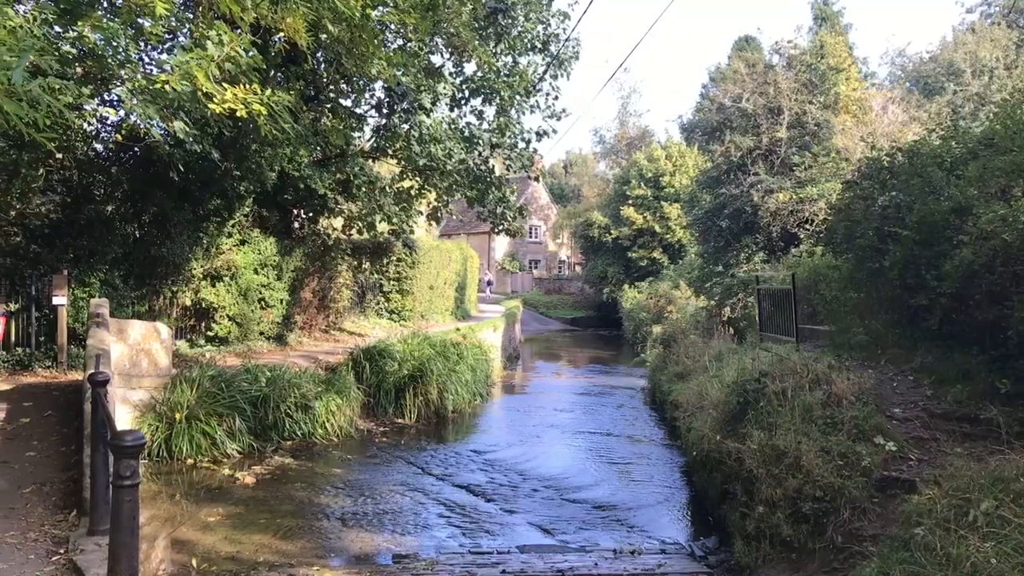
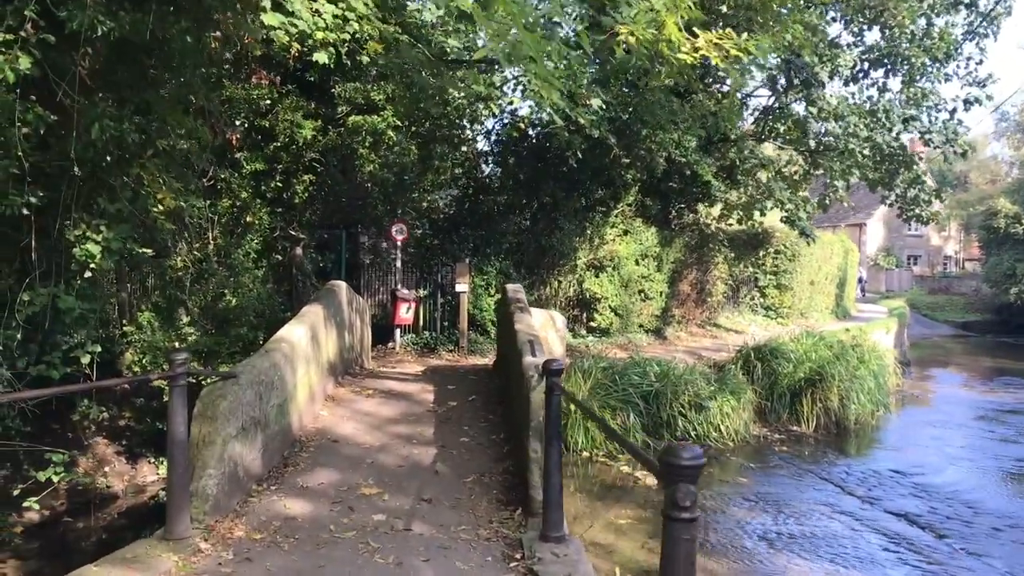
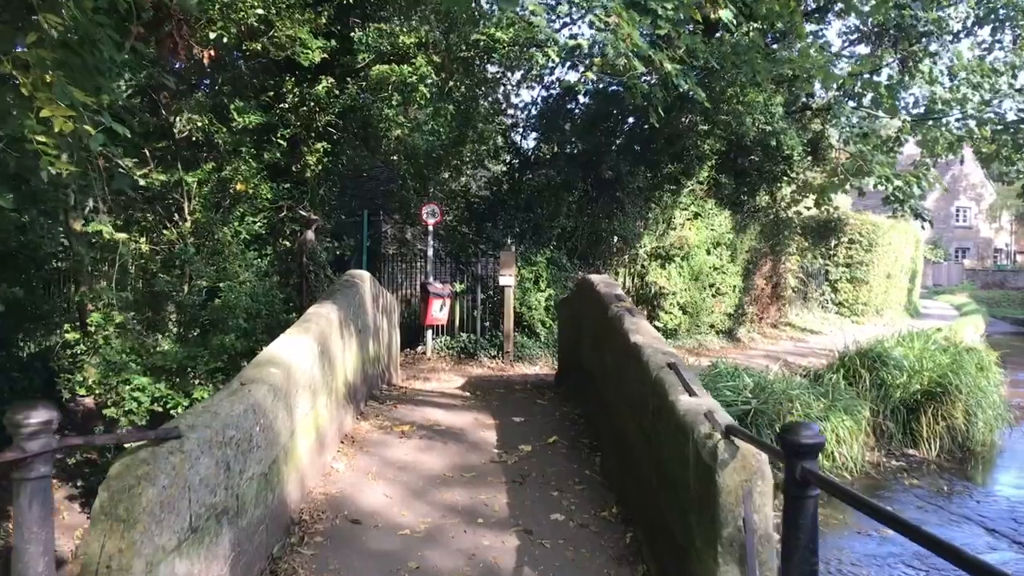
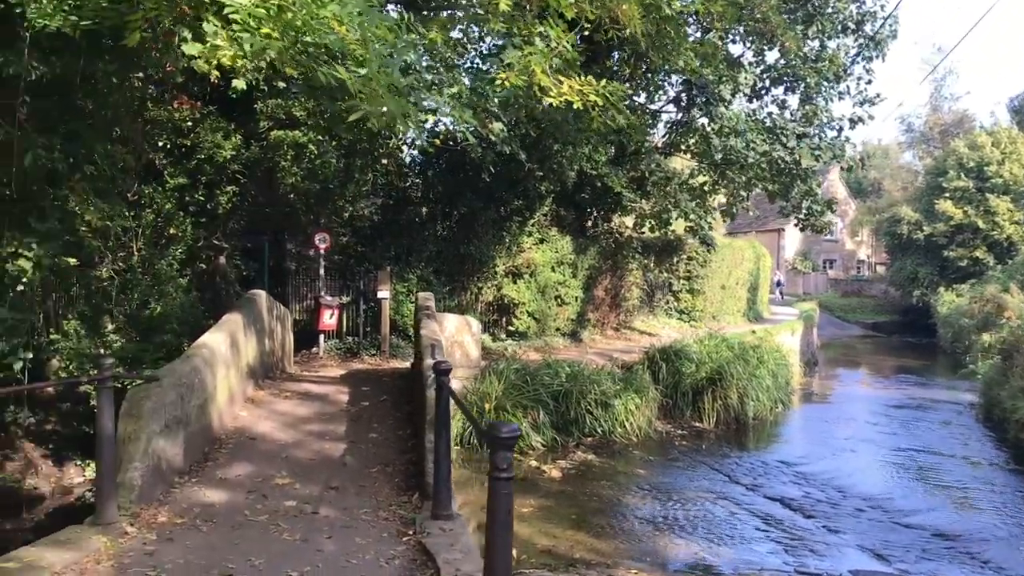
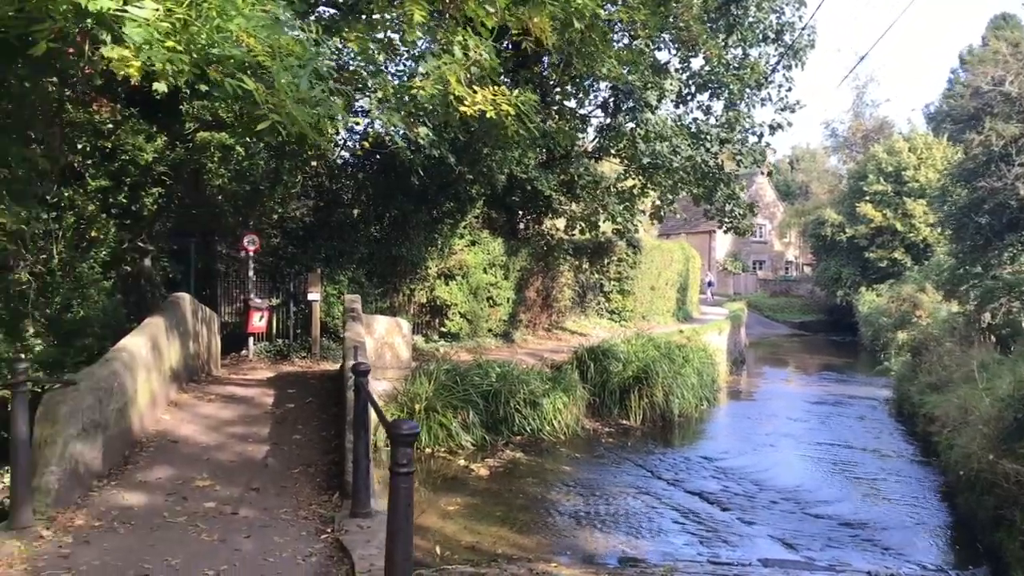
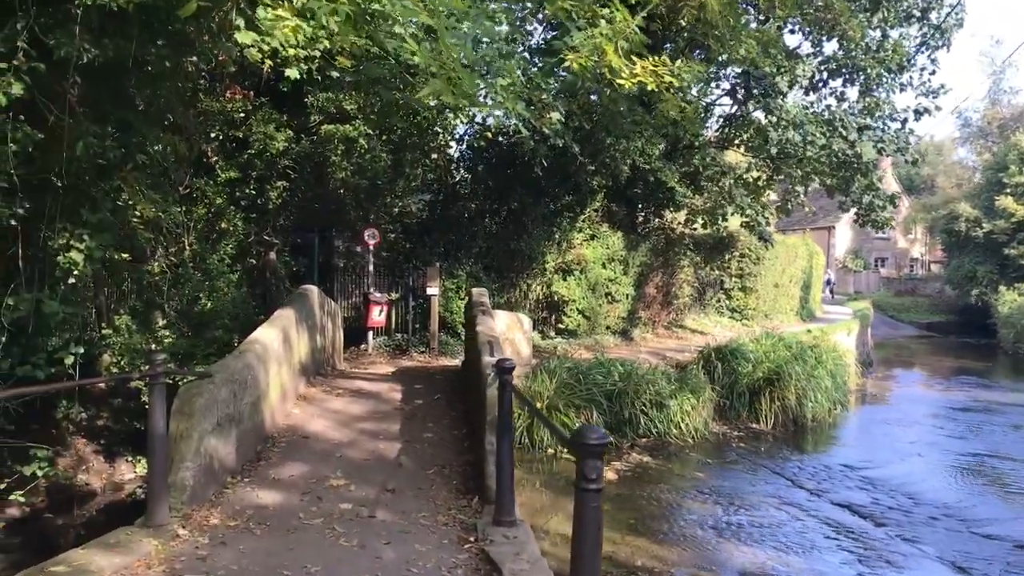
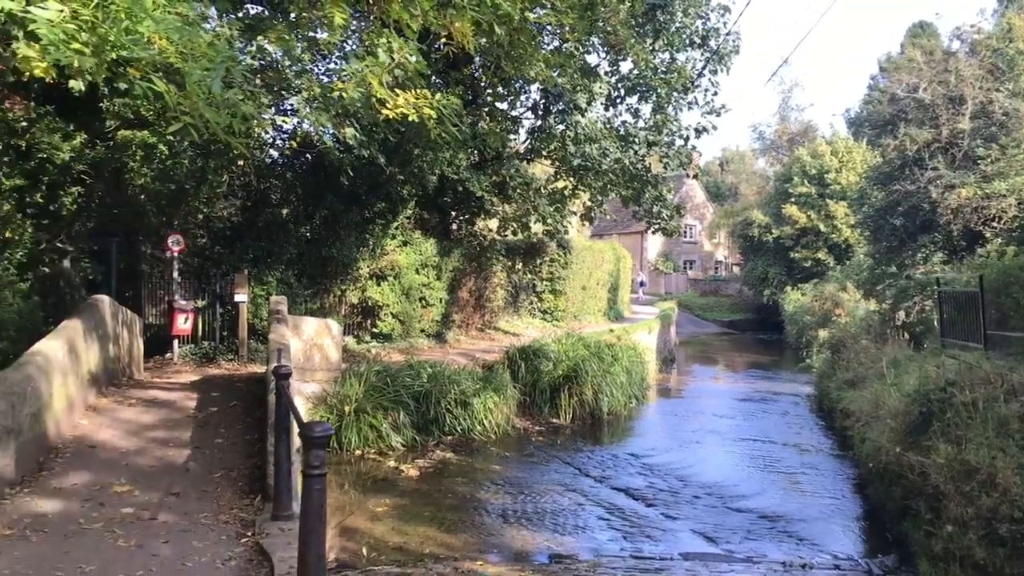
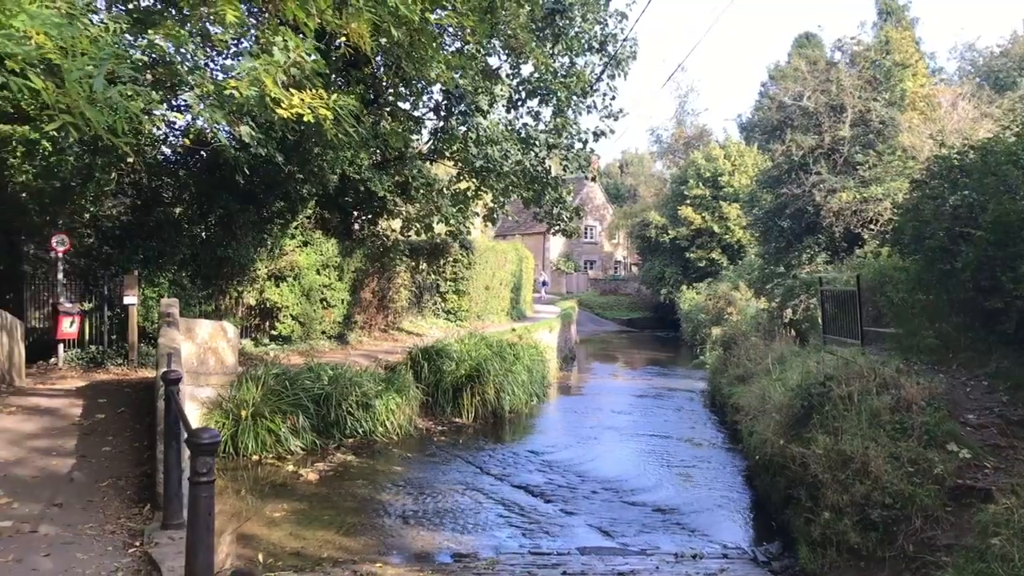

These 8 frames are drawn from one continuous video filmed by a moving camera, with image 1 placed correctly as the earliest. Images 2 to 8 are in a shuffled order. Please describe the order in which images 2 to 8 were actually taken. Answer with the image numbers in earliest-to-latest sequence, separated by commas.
8, 7, 5, 4, 6, 2, 3
